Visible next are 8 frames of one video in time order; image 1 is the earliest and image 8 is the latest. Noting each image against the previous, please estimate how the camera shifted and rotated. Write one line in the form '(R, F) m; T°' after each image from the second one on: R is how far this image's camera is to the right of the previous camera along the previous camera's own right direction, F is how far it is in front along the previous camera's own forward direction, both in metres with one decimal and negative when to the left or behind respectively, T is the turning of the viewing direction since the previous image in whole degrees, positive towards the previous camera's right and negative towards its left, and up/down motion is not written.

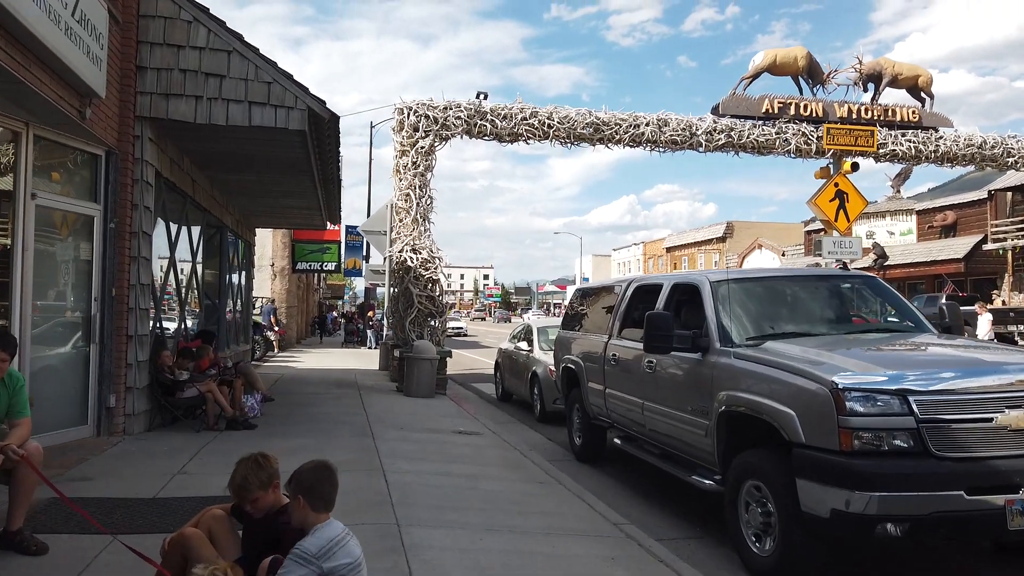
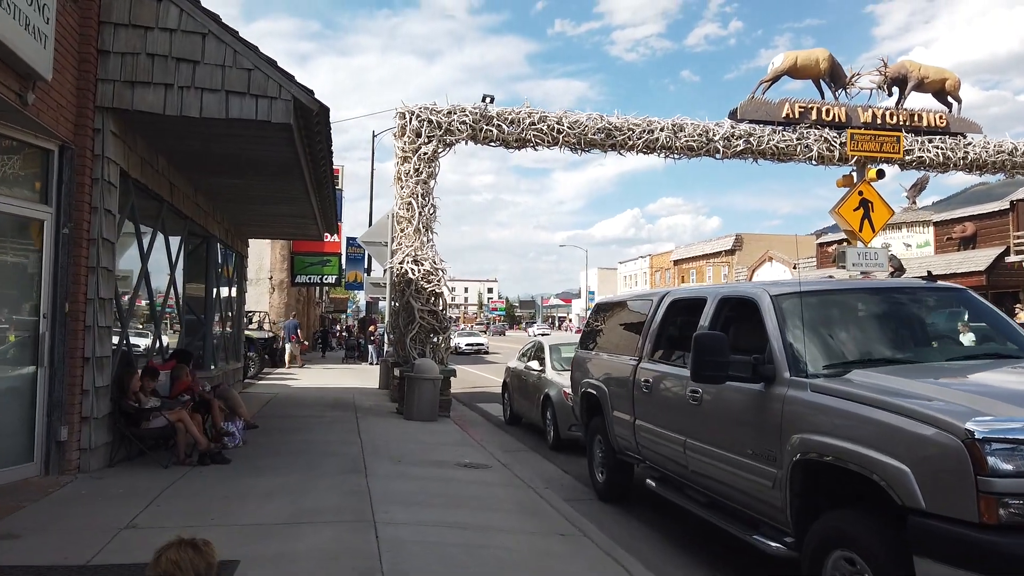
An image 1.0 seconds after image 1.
(-0.1, +1.0) m; 0°
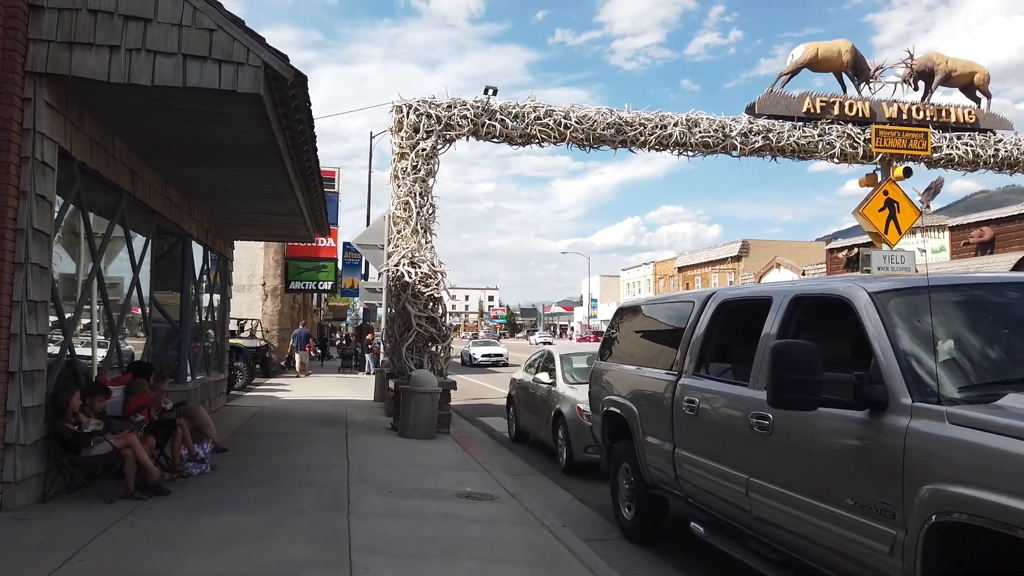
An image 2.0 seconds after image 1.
(-0.1, +1.2) m; 0°
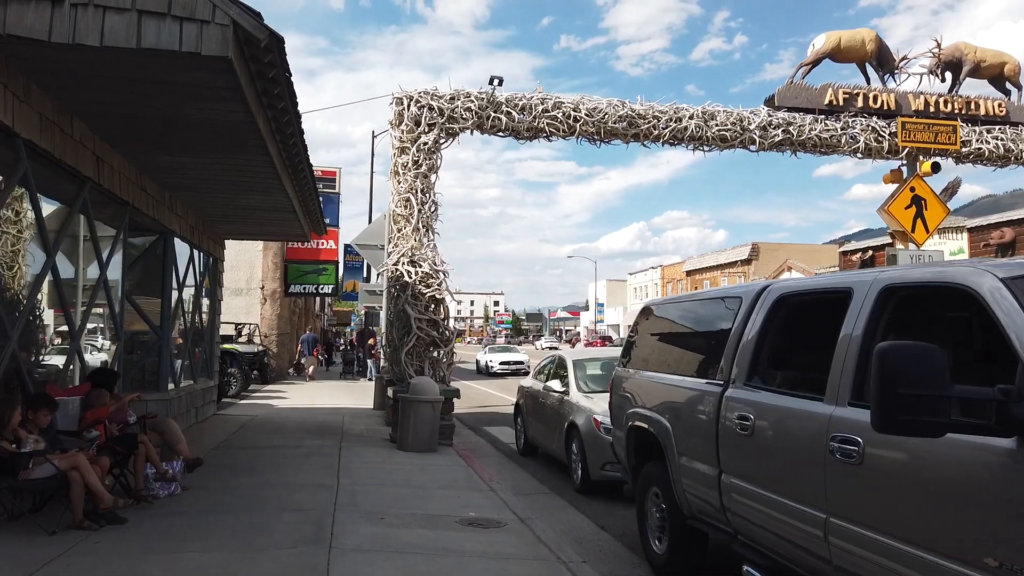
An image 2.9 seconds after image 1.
(0.0, +0.9) m; 0°
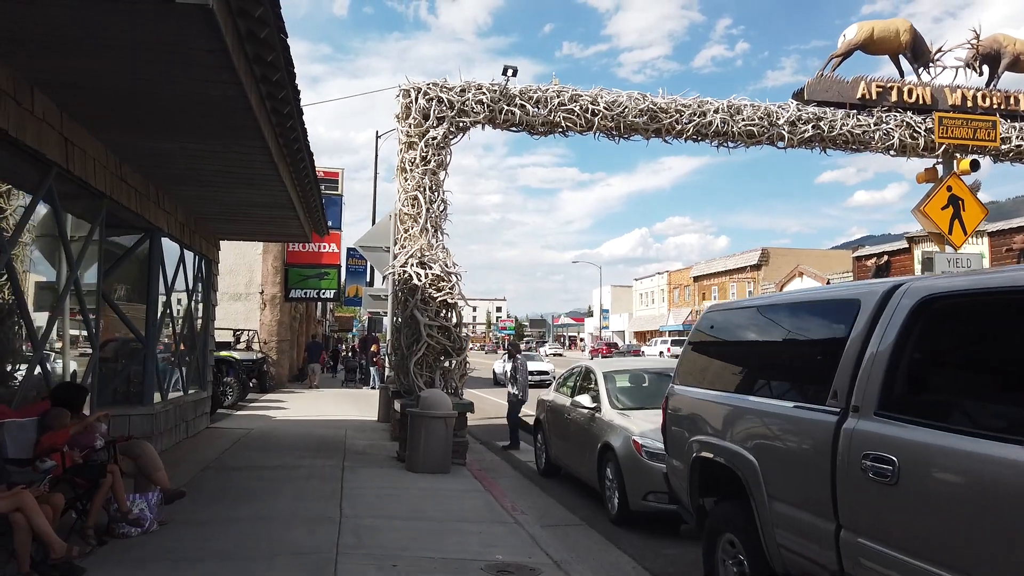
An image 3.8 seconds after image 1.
(-0.2, +1.0) m; 0°
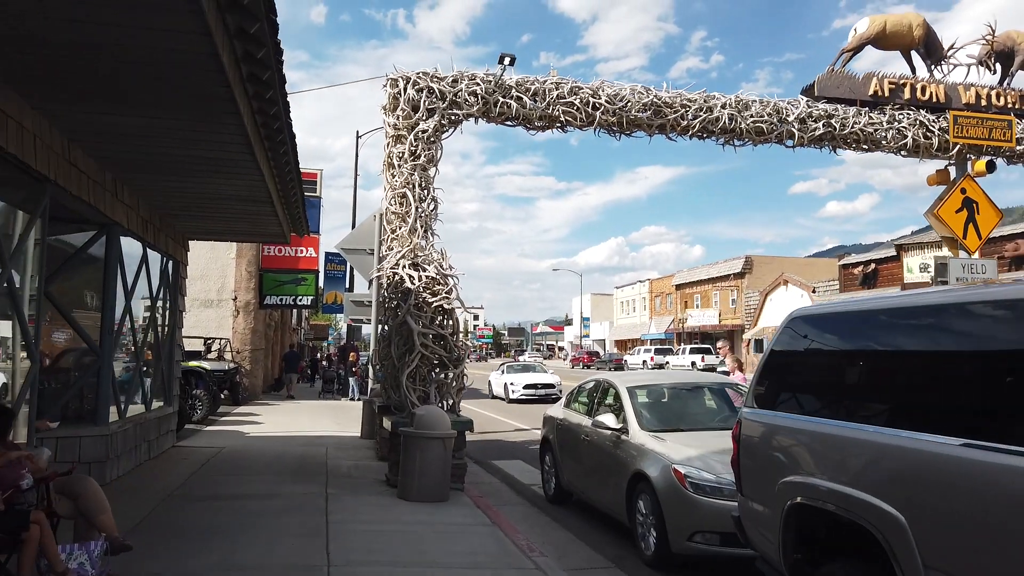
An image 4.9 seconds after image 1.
(-0.3, +1.1) m; +2°
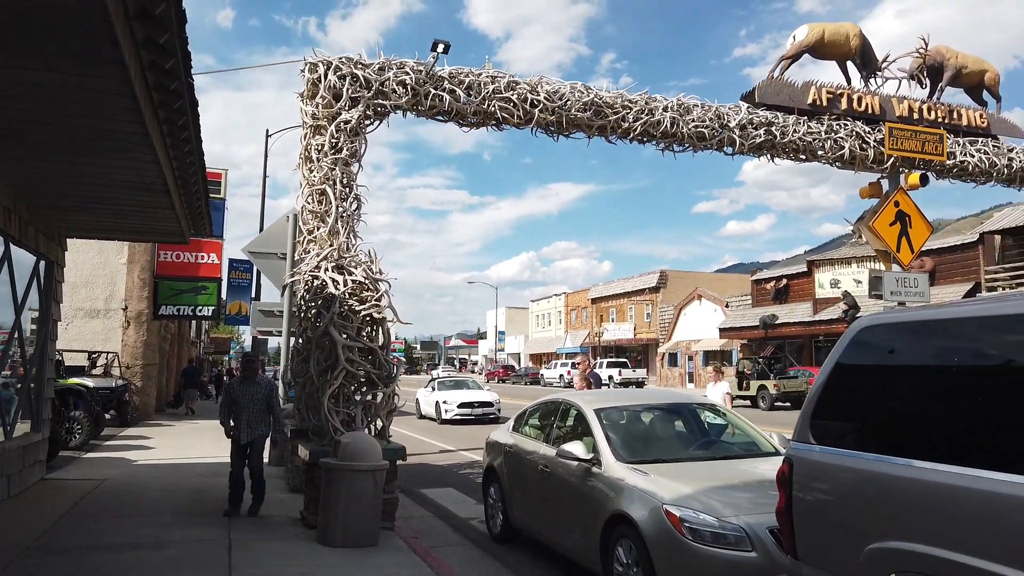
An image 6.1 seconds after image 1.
(-0.3, +1.2) m; +7°
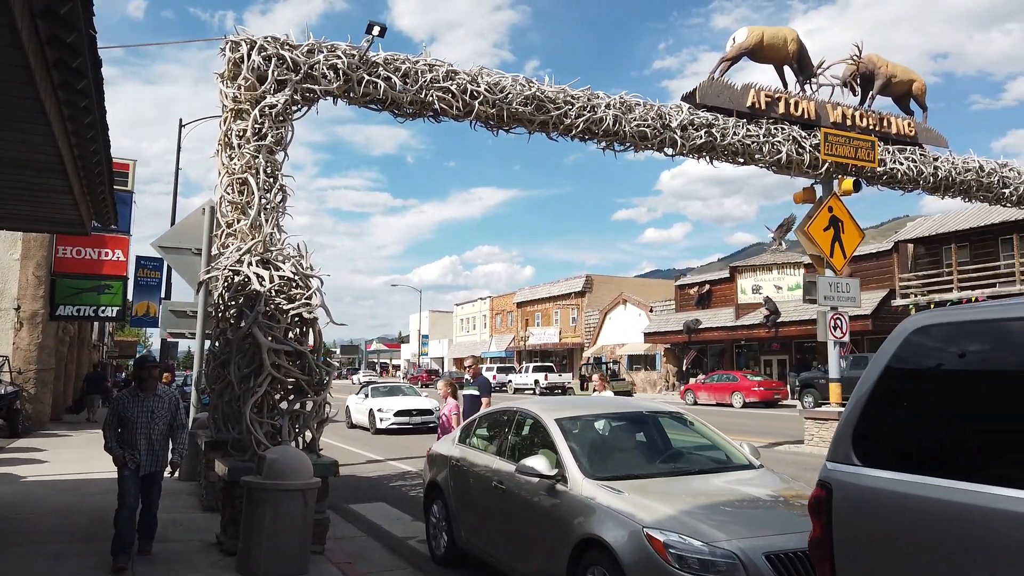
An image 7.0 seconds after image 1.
(-0.2, +0.7) m; +6°
